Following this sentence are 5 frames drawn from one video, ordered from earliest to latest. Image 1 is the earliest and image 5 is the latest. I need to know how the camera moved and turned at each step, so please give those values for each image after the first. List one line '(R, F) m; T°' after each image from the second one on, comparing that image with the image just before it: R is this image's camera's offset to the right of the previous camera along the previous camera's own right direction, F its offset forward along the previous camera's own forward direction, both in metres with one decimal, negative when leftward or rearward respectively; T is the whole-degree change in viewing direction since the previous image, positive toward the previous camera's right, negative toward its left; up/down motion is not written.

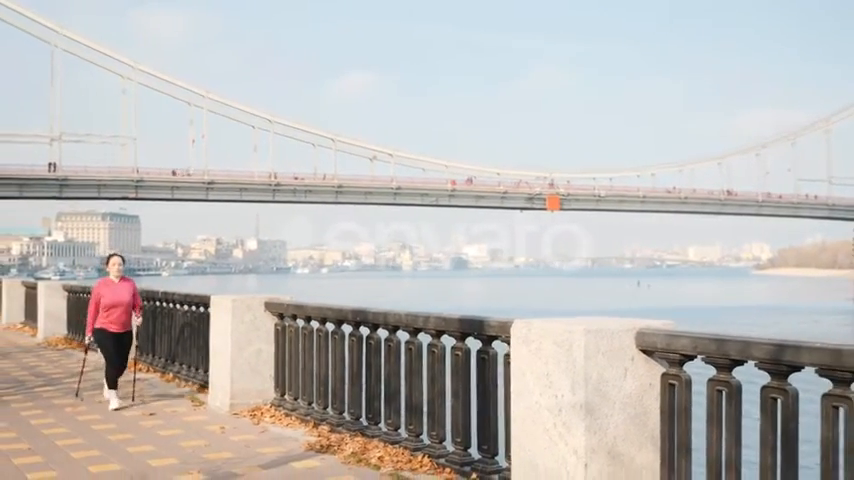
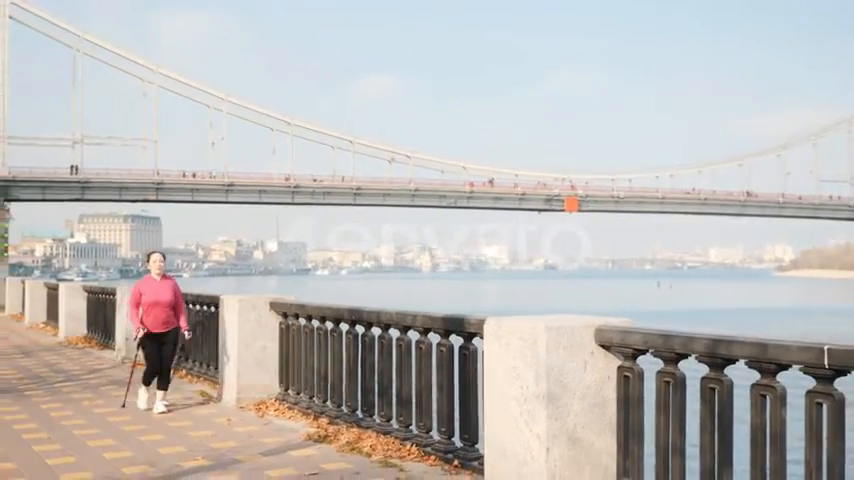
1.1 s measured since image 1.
(+0.5, -1.2) m; -1°
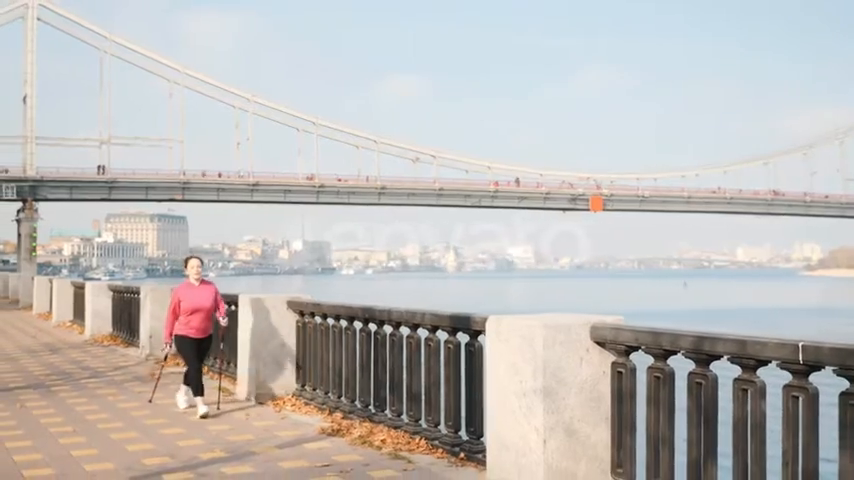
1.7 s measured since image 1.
(+0.3, -0.6) m; -1°
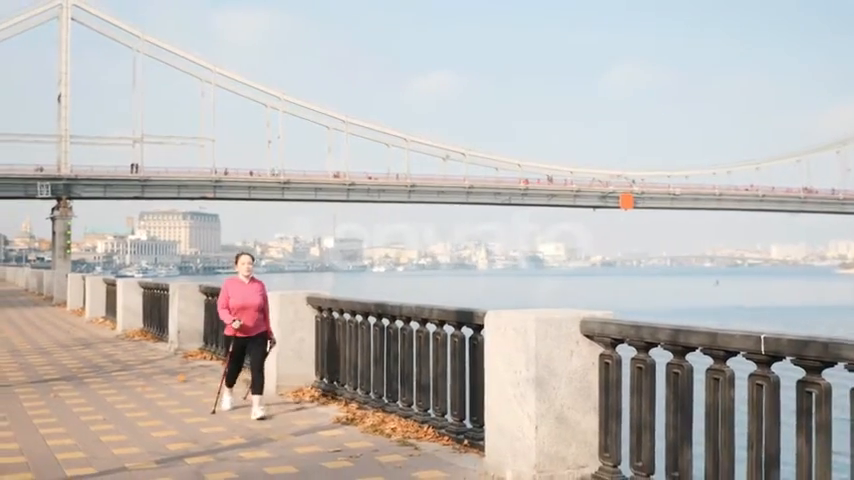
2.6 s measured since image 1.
(+0.4, -1.0) m; -2°
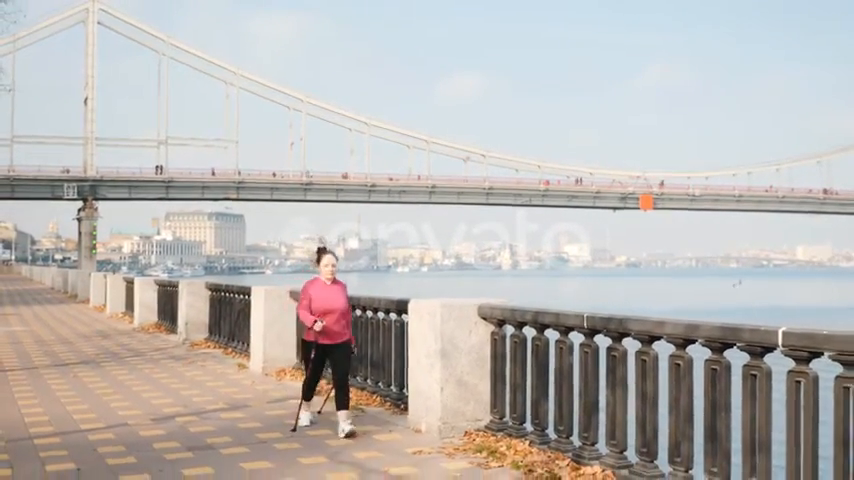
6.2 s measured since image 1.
(+1.6, -3.9) m; -1°
